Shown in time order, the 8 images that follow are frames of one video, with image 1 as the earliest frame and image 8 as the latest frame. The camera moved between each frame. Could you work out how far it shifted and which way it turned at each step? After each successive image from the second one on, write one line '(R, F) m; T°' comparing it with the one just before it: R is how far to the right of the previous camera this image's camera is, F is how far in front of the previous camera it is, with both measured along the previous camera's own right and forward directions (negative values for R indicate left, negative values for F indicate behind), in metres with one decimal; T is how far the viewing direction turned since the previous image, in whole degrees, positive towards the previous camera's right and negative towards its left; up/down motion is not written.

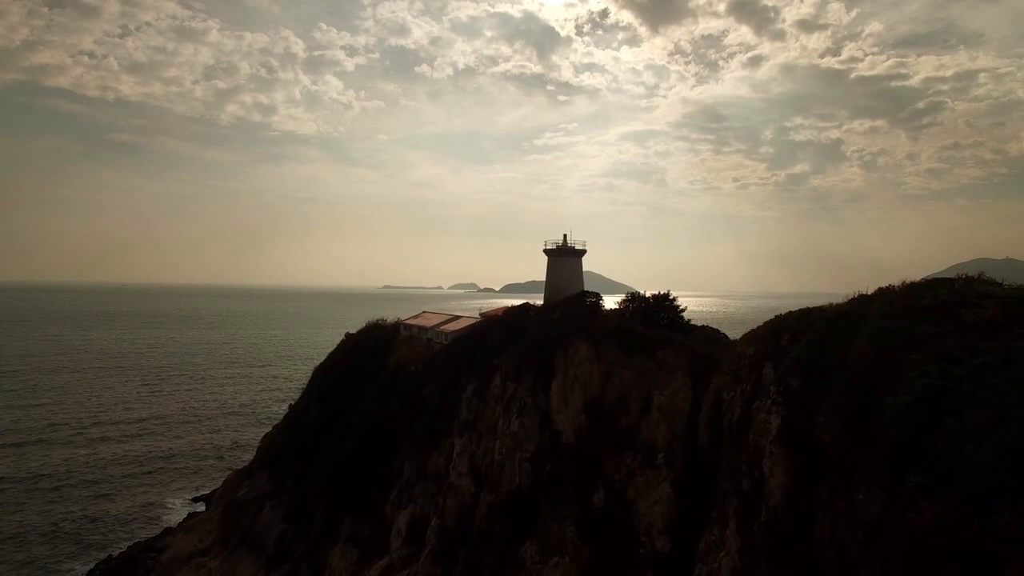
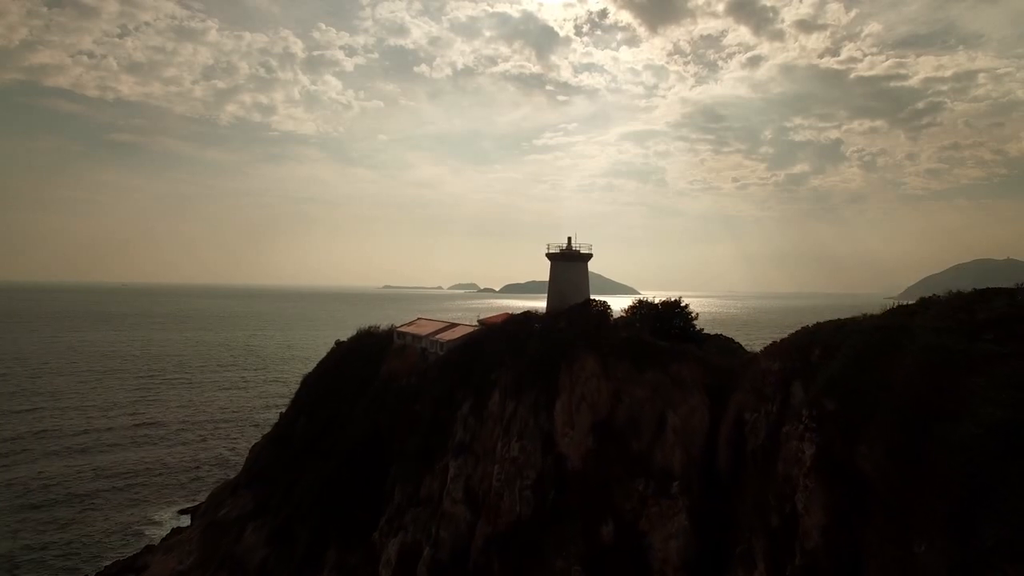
(-0.2, +0.9) m; 0°
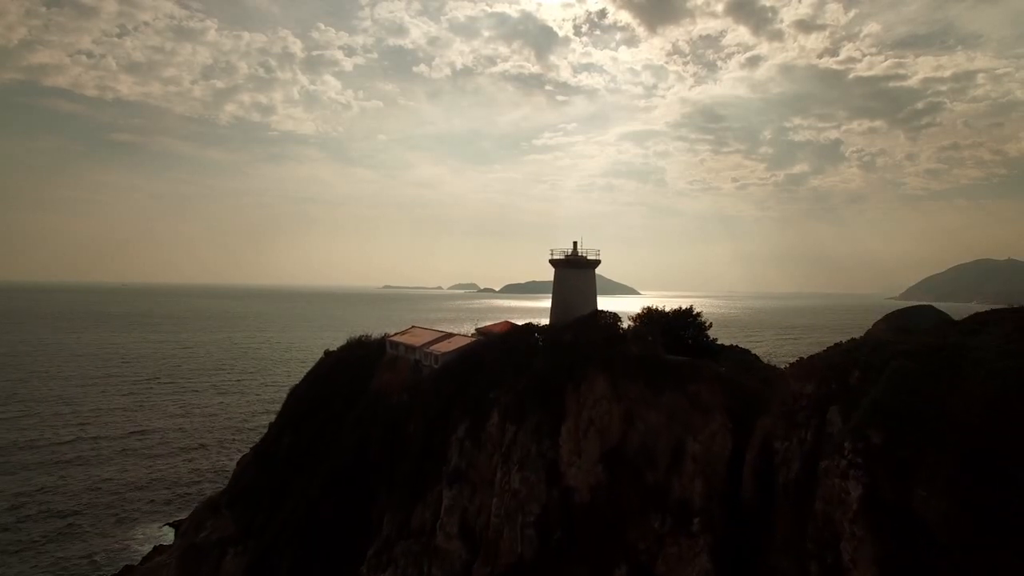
(-1.4, +0.2) m; 0°
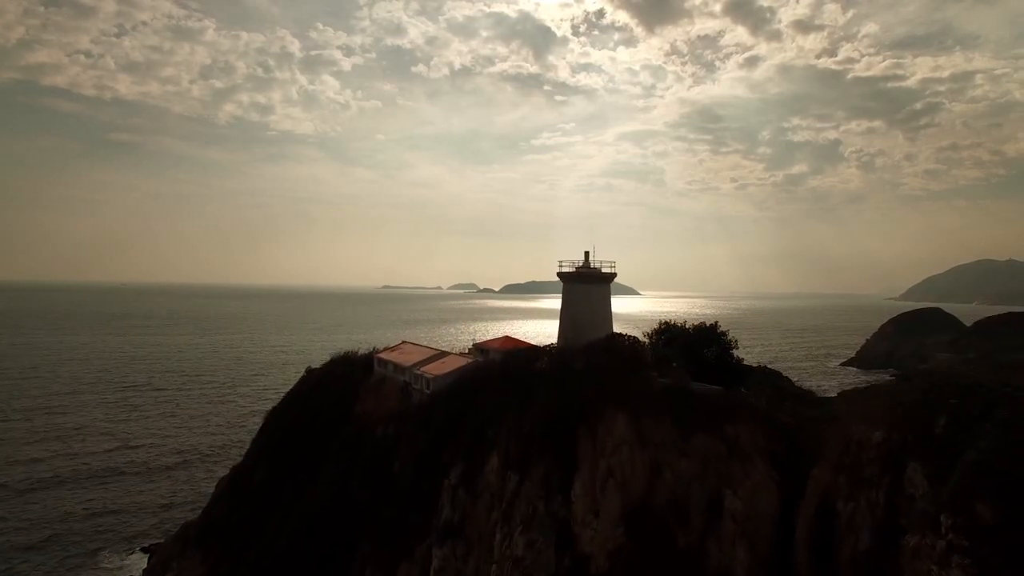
(-1.8, +0.4) m; 0°
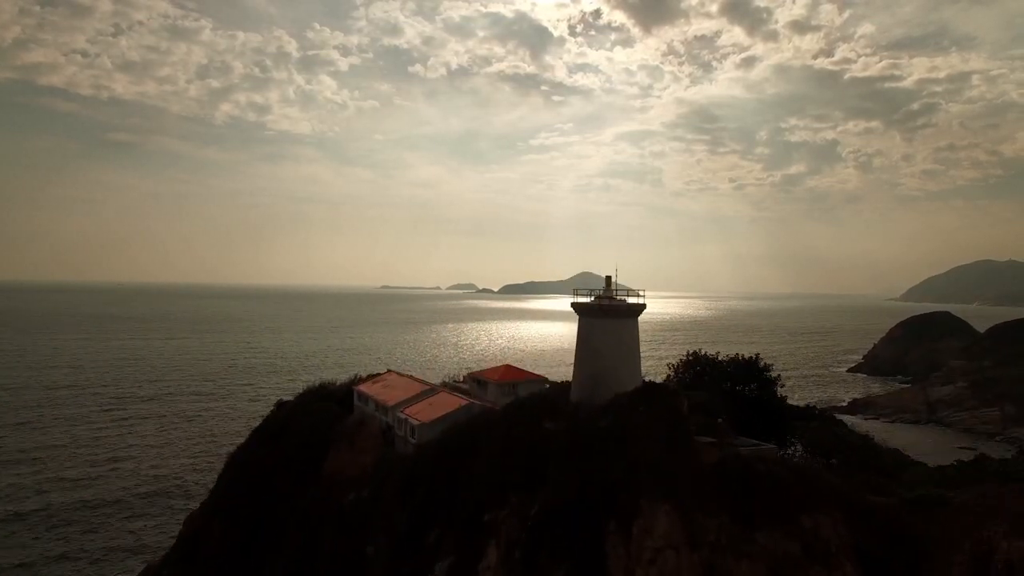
(-3.2, +0.4) m; 0°
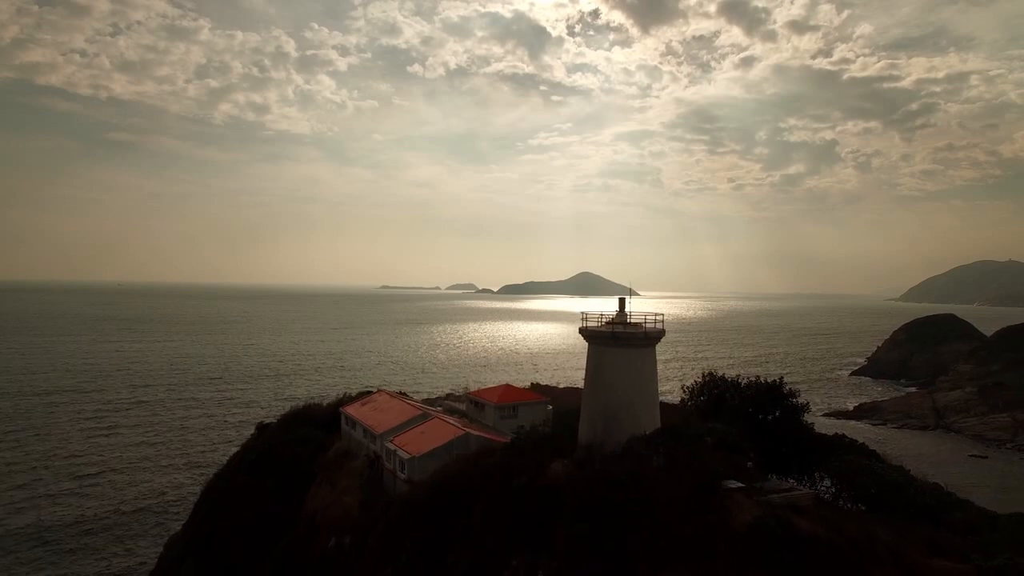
(-0.1, +2.1) m; 0°
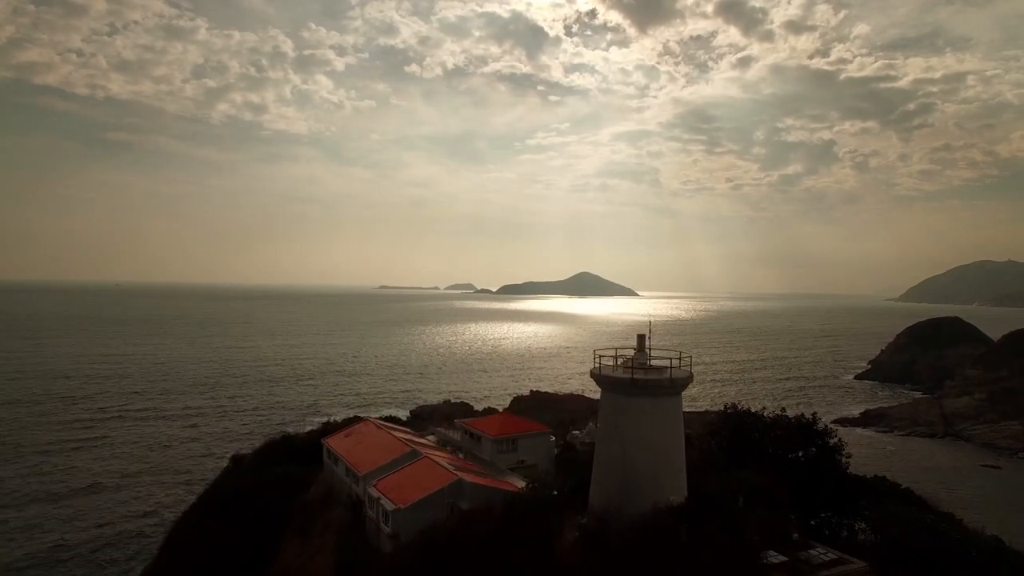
(0.0, +2.5) m; 0°
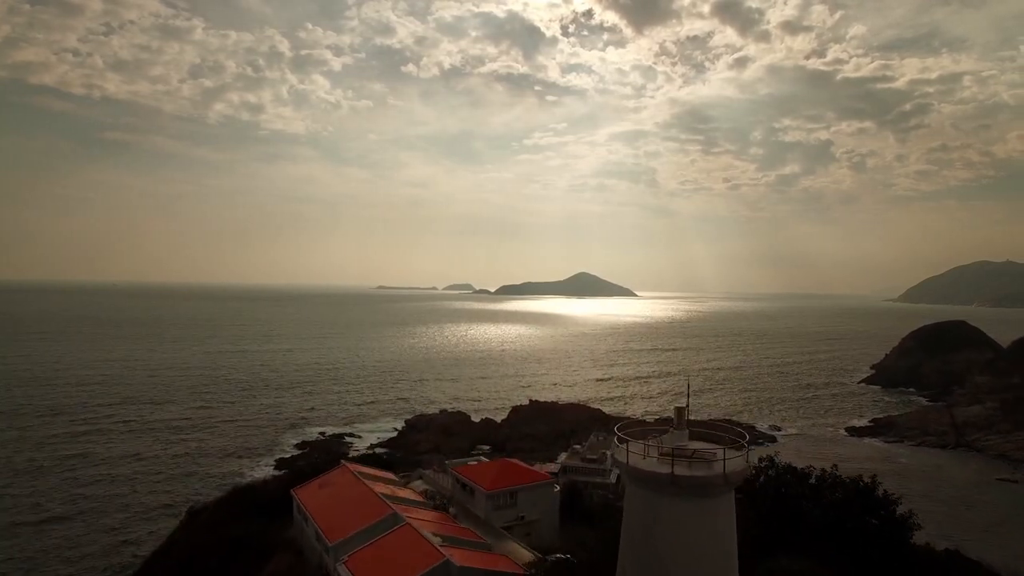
(0.0, +3.2) m; 0°
